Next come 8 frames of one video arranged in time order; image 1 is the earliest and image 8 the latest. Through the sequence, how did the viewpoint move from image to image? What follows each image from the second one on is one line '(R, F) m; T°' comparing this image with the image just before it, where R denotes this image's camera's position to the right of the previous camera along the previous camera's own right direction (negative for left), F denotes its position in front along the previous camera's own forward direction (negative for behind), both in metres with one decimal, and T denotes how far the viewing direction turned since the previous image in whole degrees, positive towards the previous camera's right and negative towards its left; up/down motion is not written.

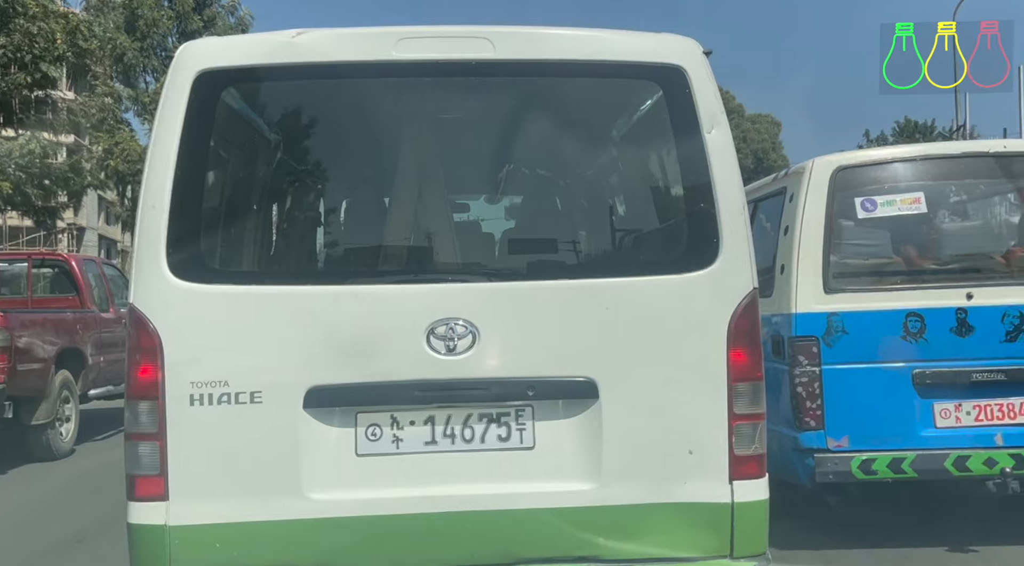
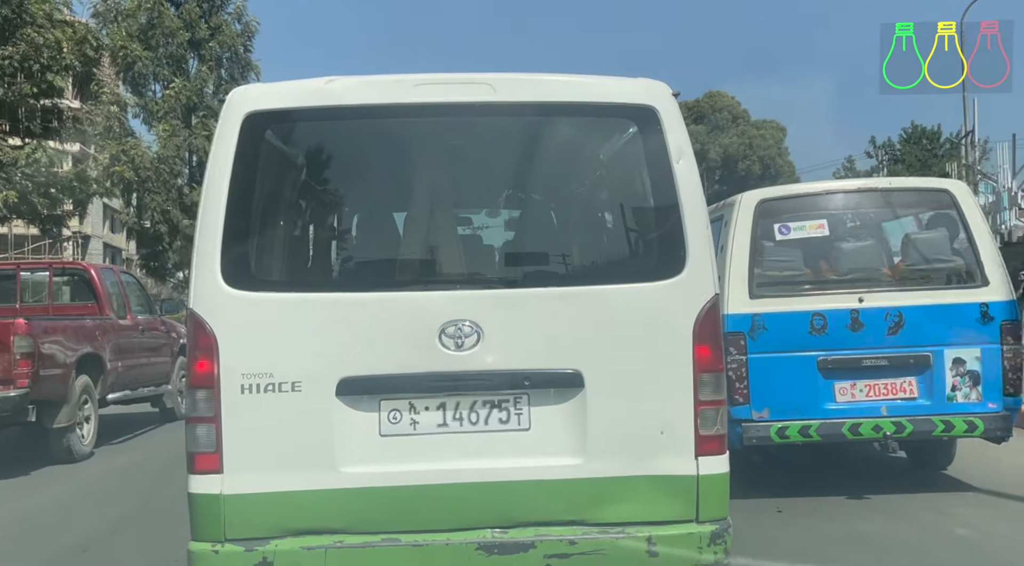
(0.0, -0.4) m; 0°
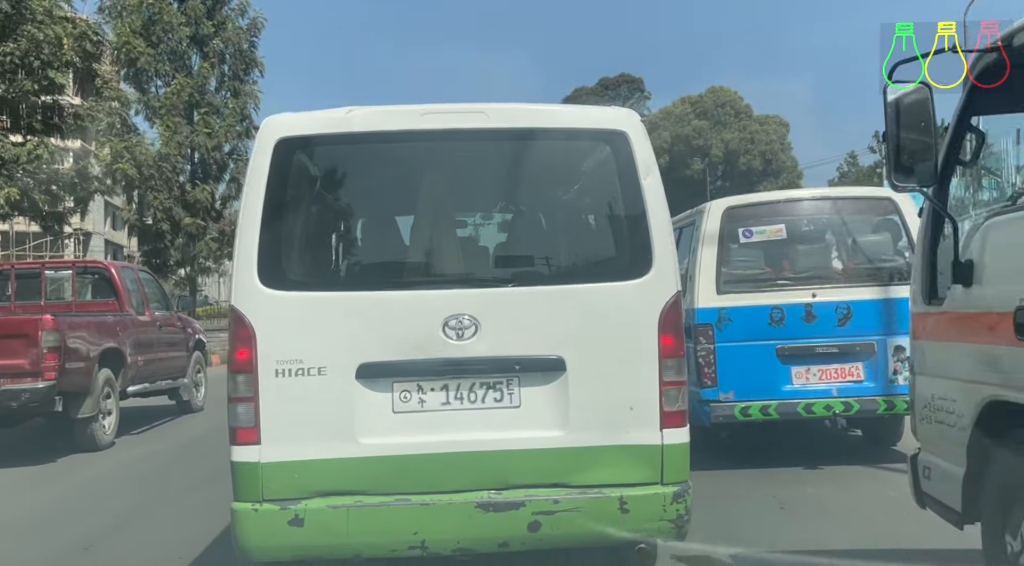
(0.0, -0.5) m; 0°
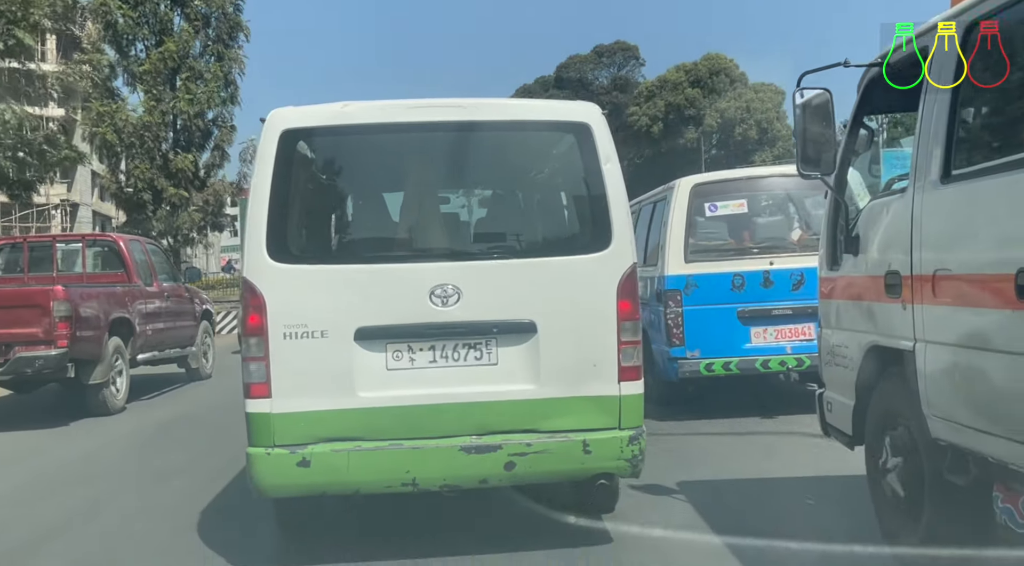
(+0.1, -0.5) m; 0°
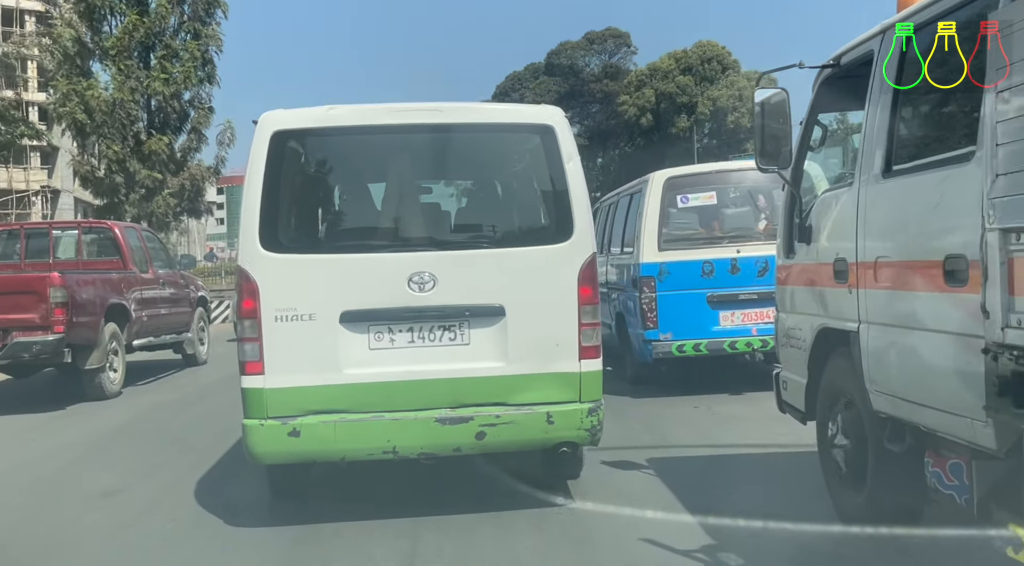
(+0.1, -0.4) m; +1°
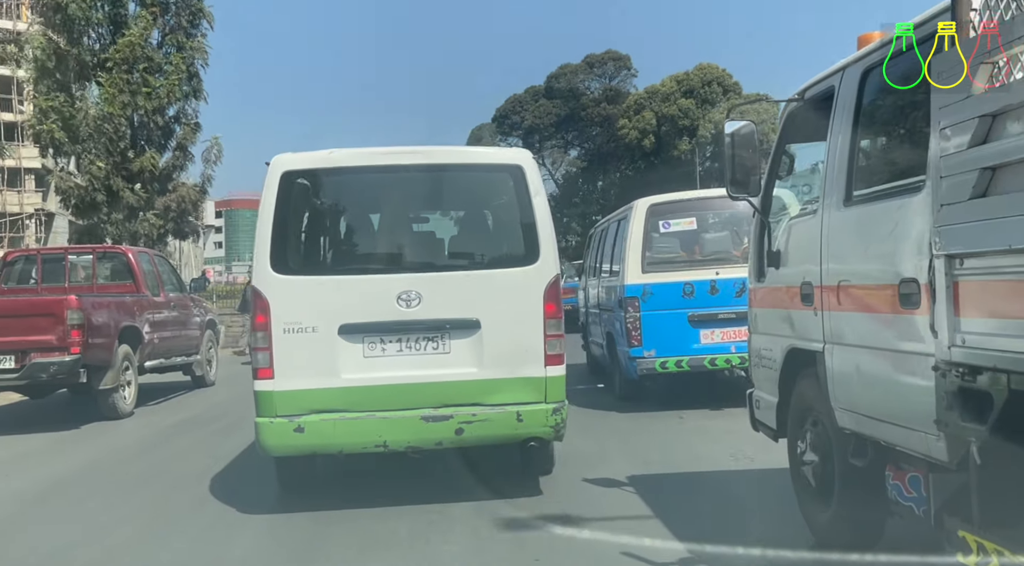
(+0.2, -0.7) m; 0°
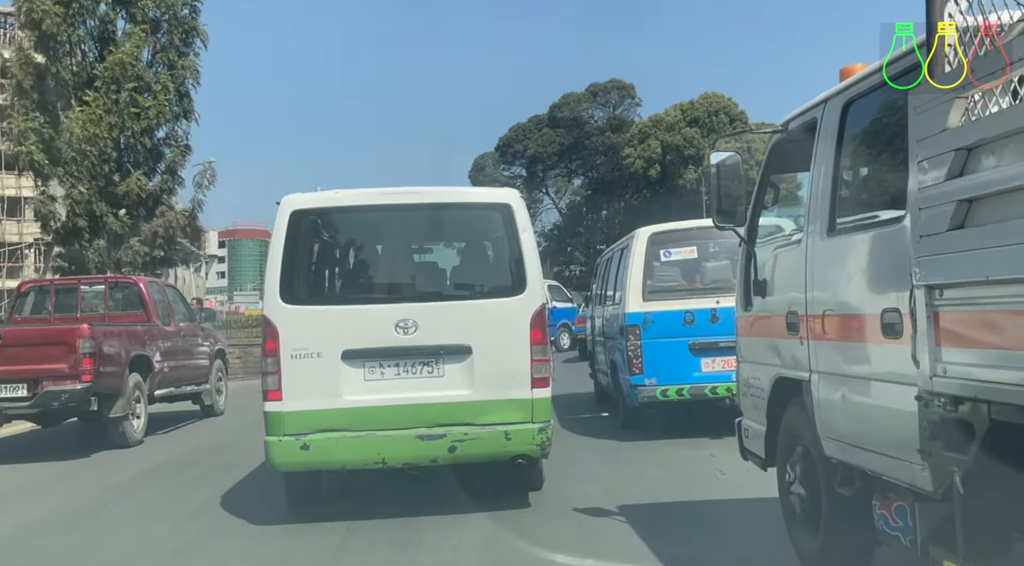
(+0.1, -0.4) m; -1°
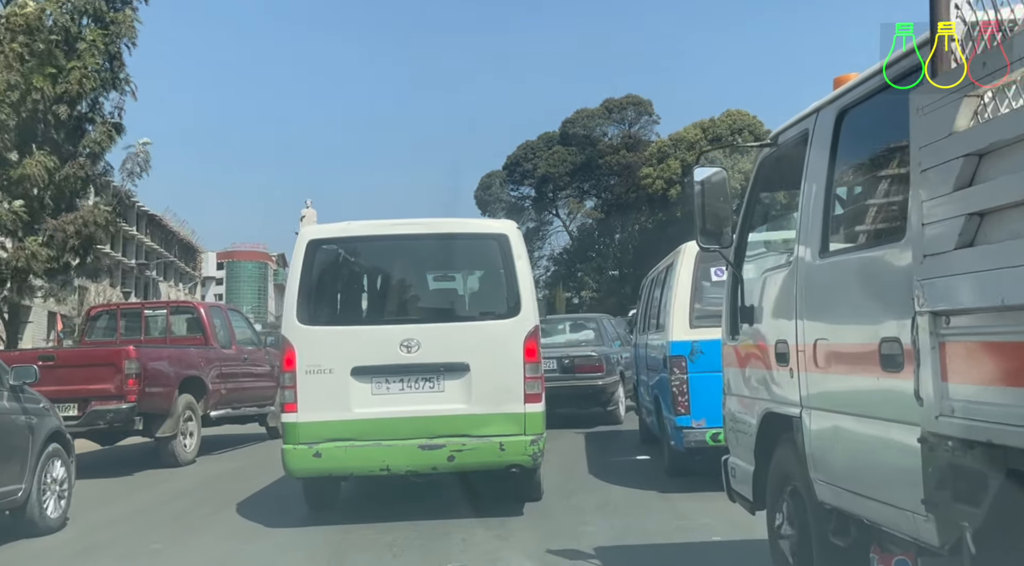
(+0.2, -0.5) m; -1°
